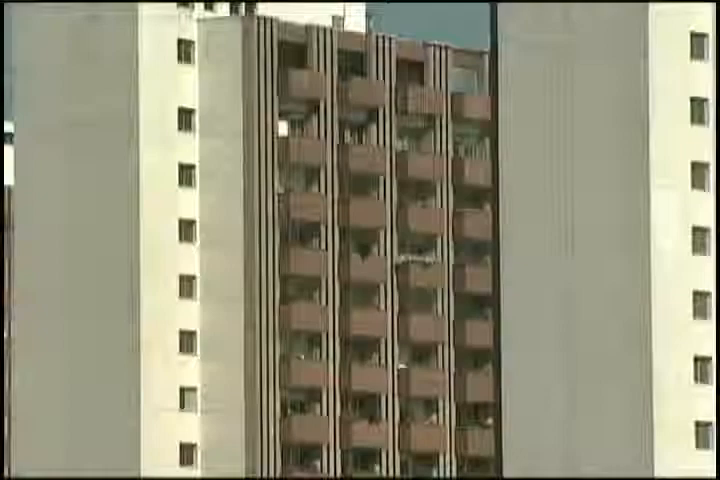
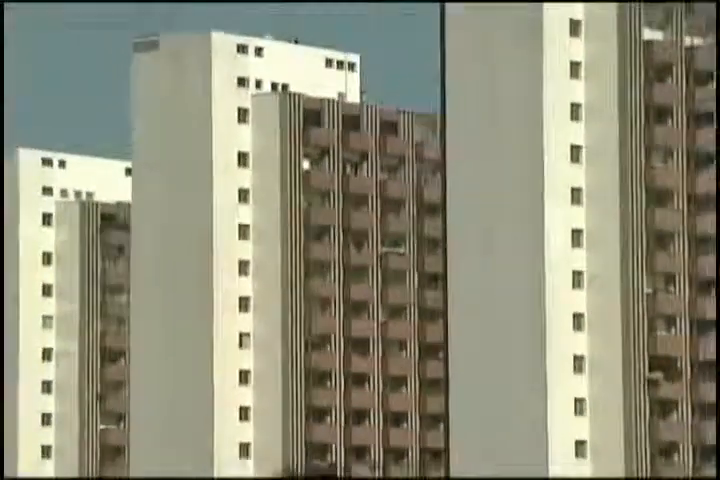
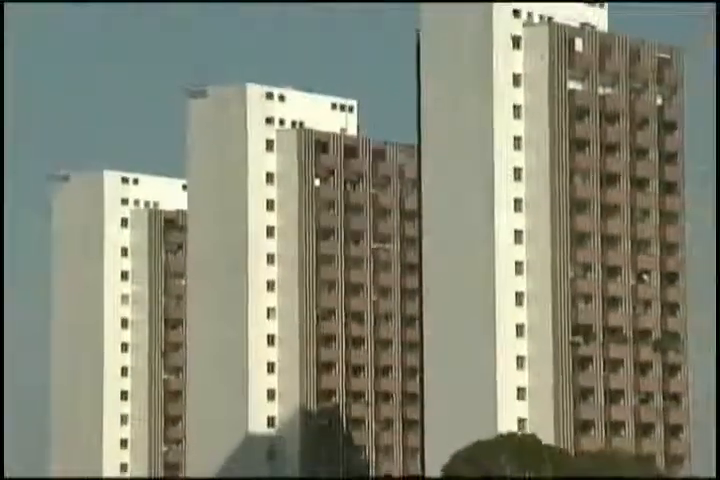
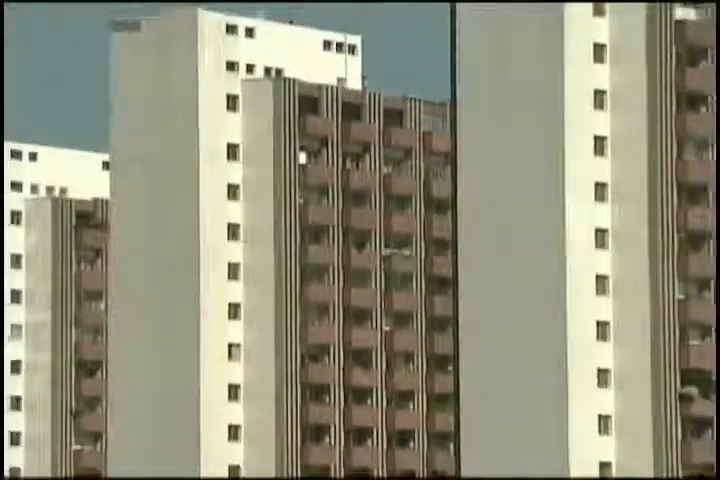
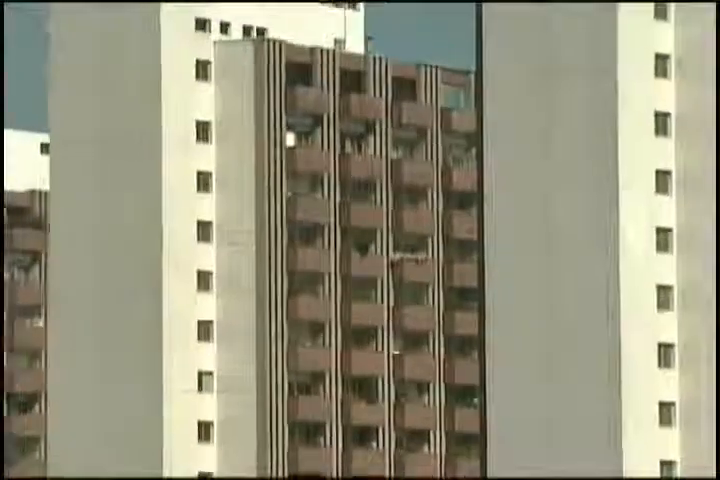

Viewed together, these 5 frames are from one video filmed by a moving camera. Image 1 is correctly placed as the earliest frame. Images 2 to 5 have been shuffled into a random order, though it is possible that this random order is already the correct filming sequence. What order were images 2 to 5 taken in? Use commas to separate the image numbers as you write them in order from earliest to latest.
5, 4, 2, 3
